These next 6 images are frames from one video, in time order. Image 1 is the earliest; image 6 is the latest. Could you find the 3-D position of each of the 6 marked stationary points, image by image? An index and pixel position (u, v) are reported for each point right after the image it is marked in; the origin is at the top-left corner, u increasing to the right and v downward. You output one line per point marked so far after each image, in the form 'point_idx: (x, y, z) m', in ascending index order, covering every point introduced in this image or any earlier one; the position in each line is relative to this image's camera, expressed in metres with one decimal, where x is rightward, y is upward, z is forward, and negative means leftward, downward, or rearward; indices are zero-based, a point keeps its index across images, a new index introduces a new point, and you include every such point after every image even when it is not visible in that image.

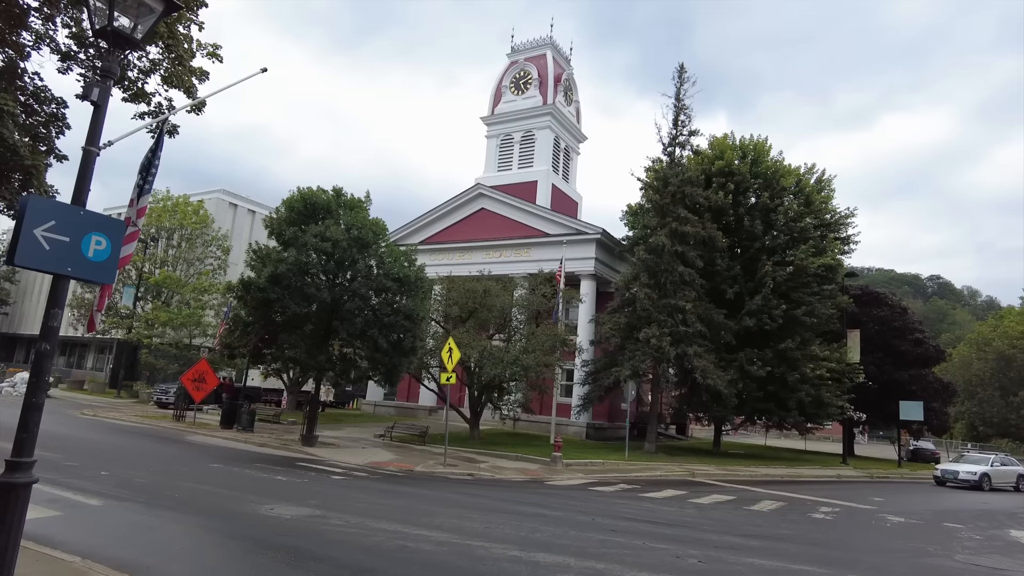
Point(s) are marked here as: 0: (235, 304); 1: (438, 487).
0: (-8.7, -0.5, +19.8) m
1: (-1.5, -4.3, +13.6) m
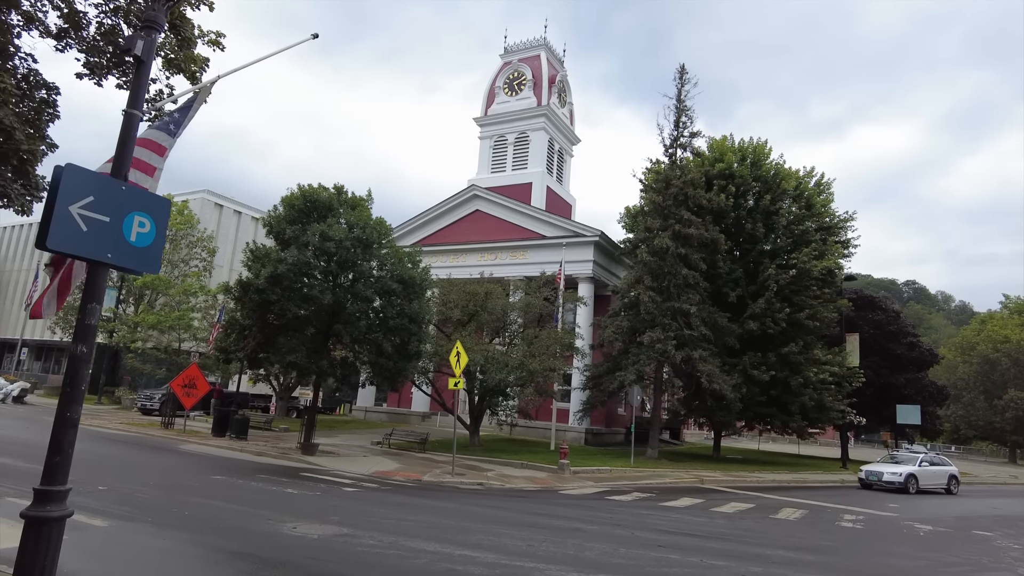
0: (-8.5, -0.5, +19.0) m
1: (-1.1, -4.3, +12.9) m
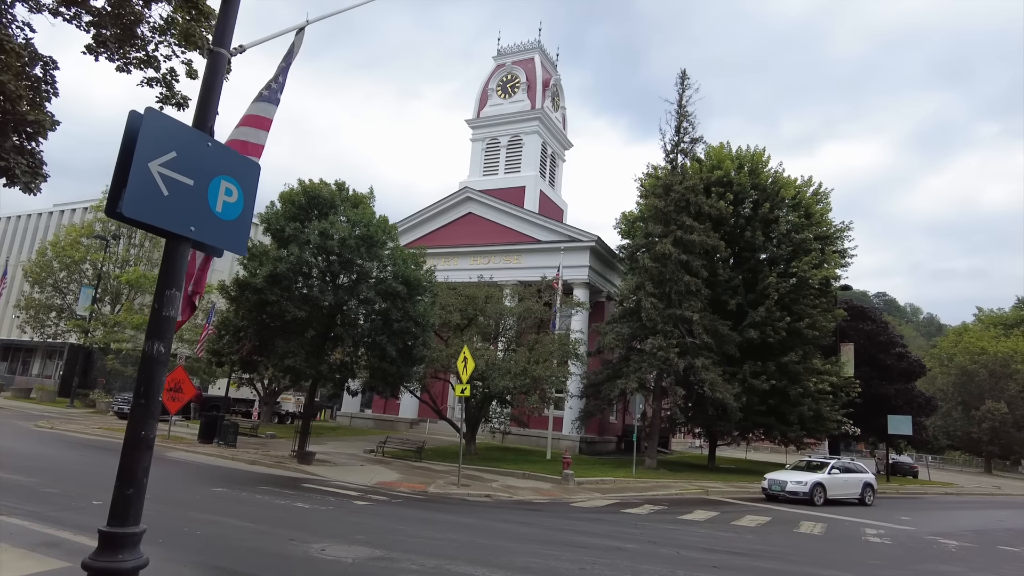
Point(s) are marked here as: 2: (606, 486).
0: (-8.3, -0.5, +18.0) m
1: (-0.7, -4.4, +12.2) m
2: (+3.0, -6.2, +19.6) m
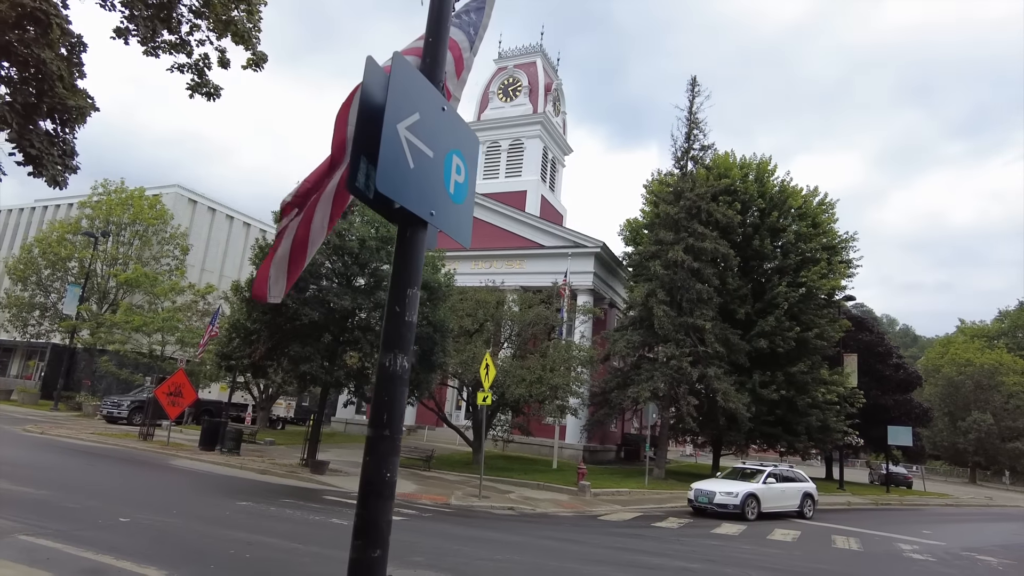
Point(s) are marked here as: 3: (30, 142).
0: (-7.7, -0.5, +17.3) m
1: (0.0, -4.4, +11.6) m
2: (+3.4, -6.4, +19.1) m
3: (-4.7, +1.4, +6.2) m
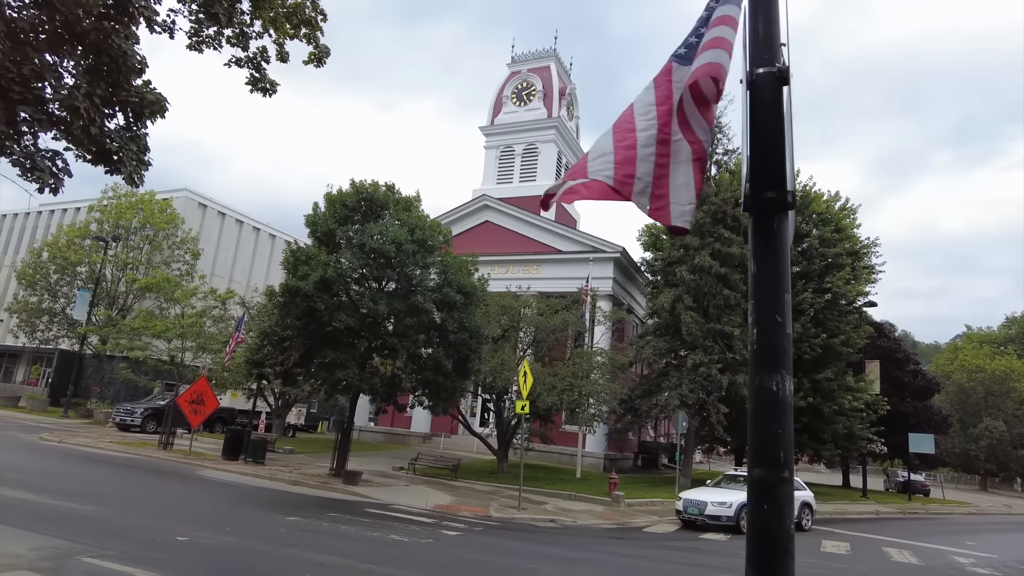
0: (-6.7, -0.7, +16.8) m
1: (+1.0, -4.5, +11.2) m
2: (+4.4, -6.5, +18.6) m
3: (-3.7, +1.4, +5.8) m
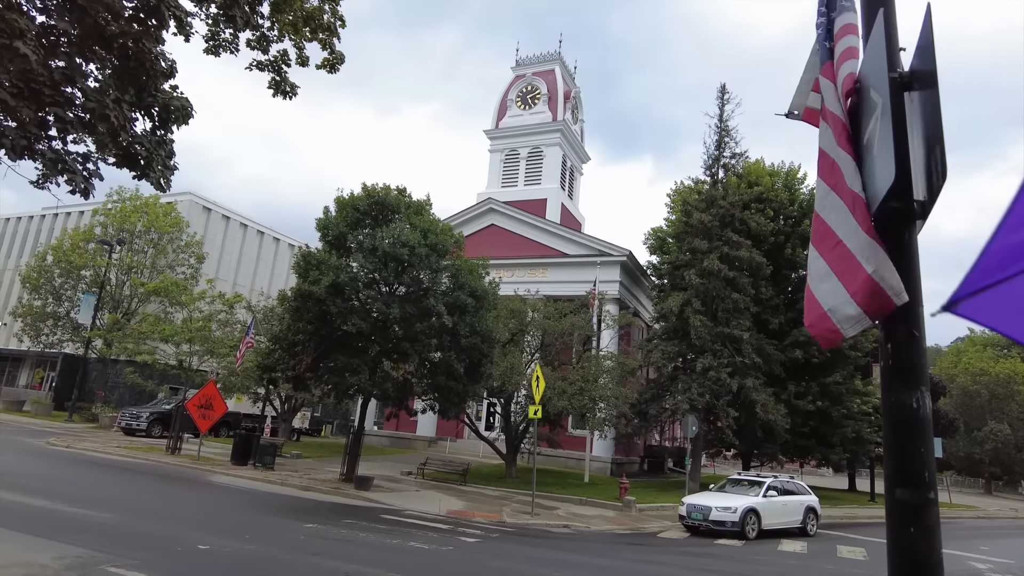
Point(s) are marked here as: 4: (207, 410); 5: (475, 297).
0: (-6.4, -0.8, +16.8) m
1: (+1.3, -4.6, +11.1) m
2: (+4.7, -6.6, +18.5) m
3: (-3.4, +1.3, +5.7) m
4: (-9.3, -3.7, +19.1) m
5: (-1.1, -0.2, +16.7) m
